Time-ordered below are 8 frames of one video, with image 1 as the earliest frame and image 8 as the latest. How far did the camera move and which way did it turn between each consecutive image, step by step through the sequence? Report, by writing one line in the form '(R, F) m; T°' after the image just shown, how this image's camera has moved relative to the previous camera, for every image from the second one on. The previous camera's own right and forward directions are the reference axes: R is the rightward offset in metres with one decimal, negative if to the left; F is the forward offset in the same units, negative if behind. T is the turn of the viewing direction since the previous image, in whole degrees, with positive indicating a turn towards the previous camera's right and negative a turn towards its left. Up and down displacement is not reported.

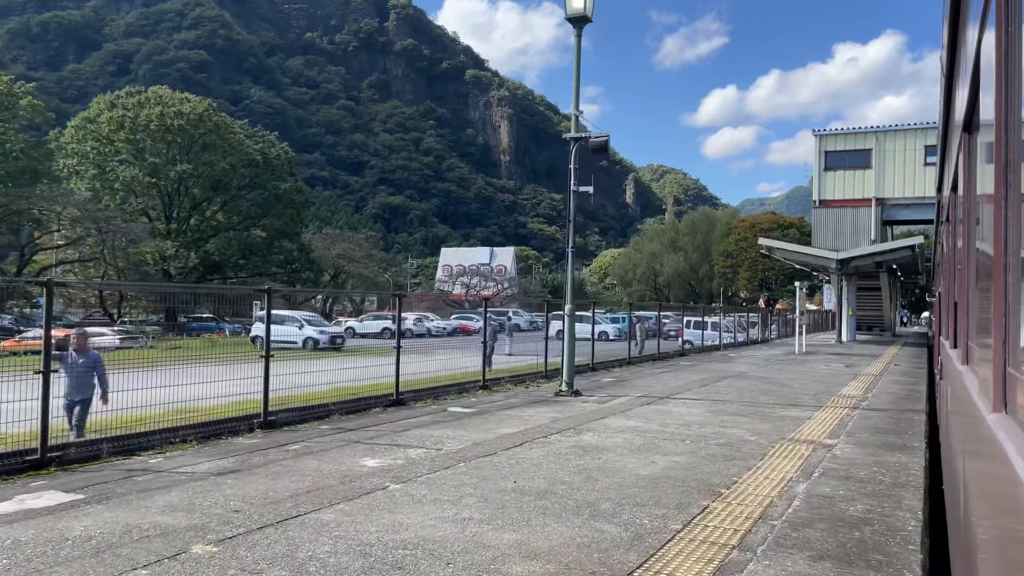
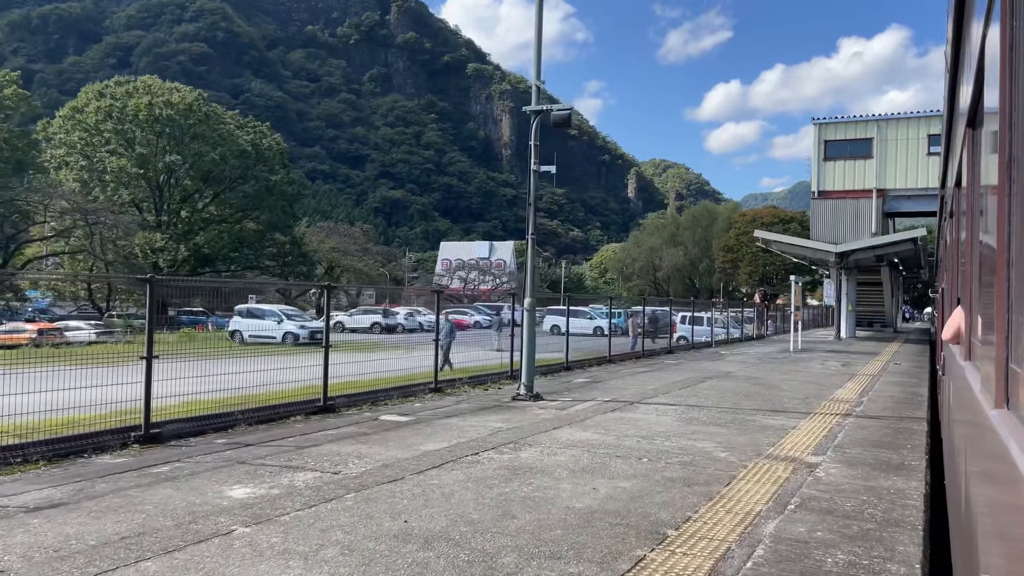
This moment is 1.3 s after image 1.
(+0.4, +0.8) m; 0°
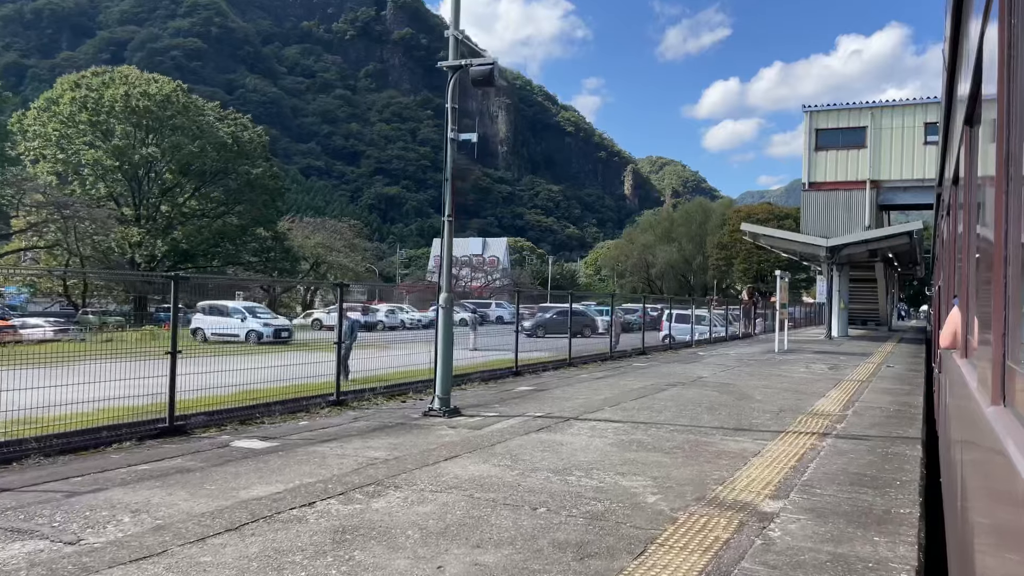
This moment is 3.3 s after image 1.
(+0.6, +1.2) m; 0°
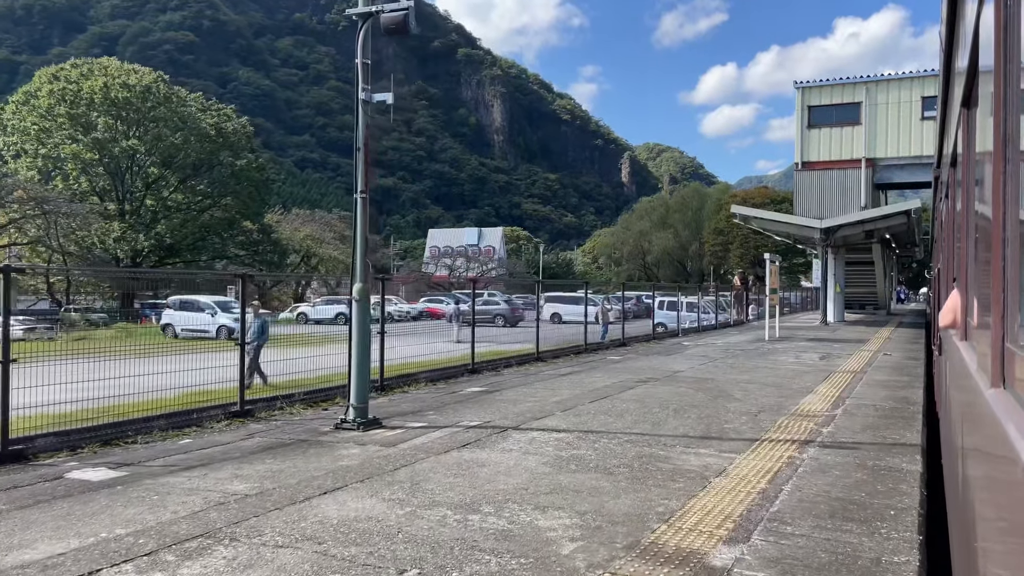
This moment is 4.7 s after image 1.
(+0.5, +0.9) m; 0°
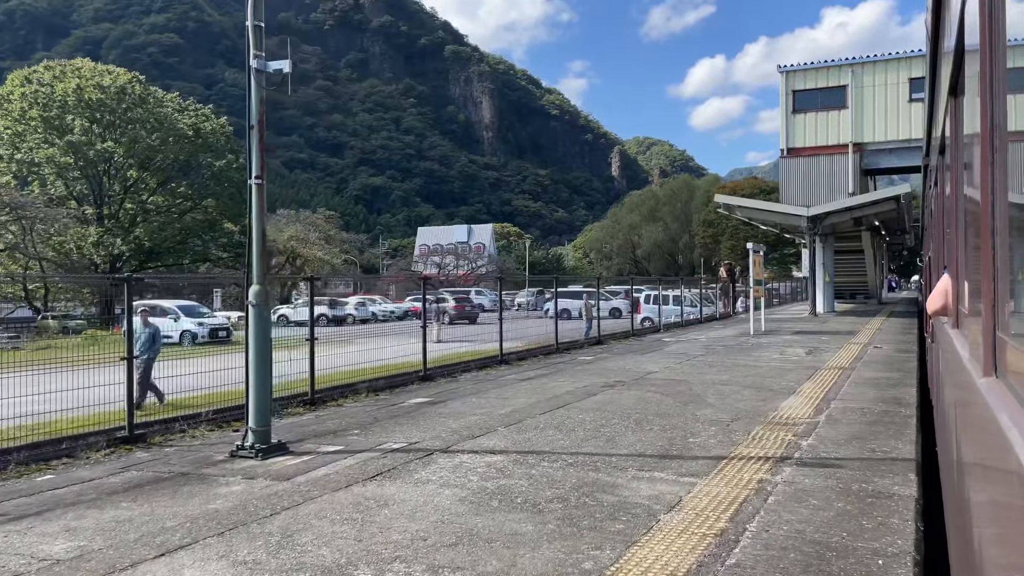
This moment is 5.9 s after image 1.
(+0.4, +0.7) m; 0°
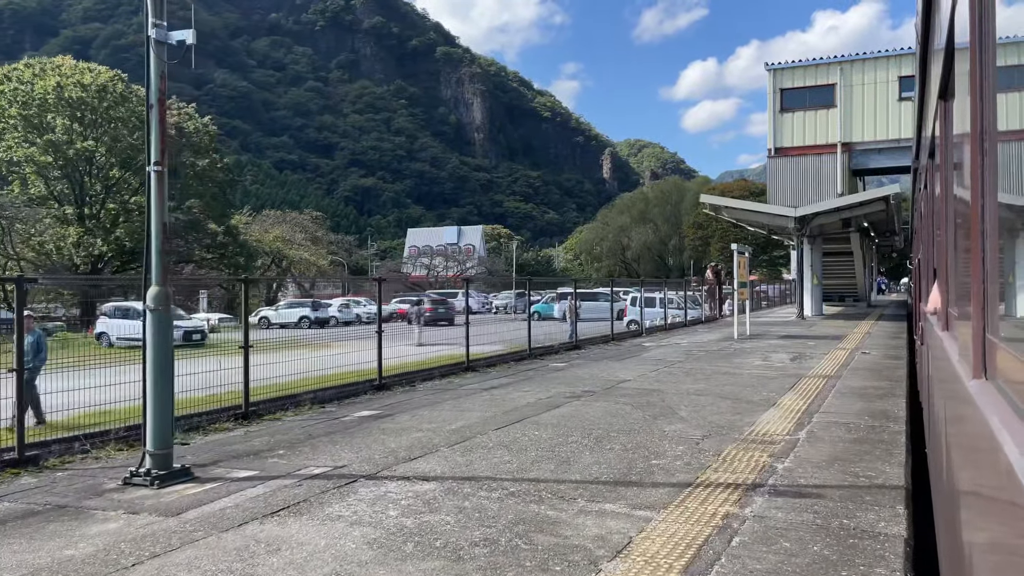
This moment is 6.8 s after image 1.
(+0.3, +0.5) m; +1°
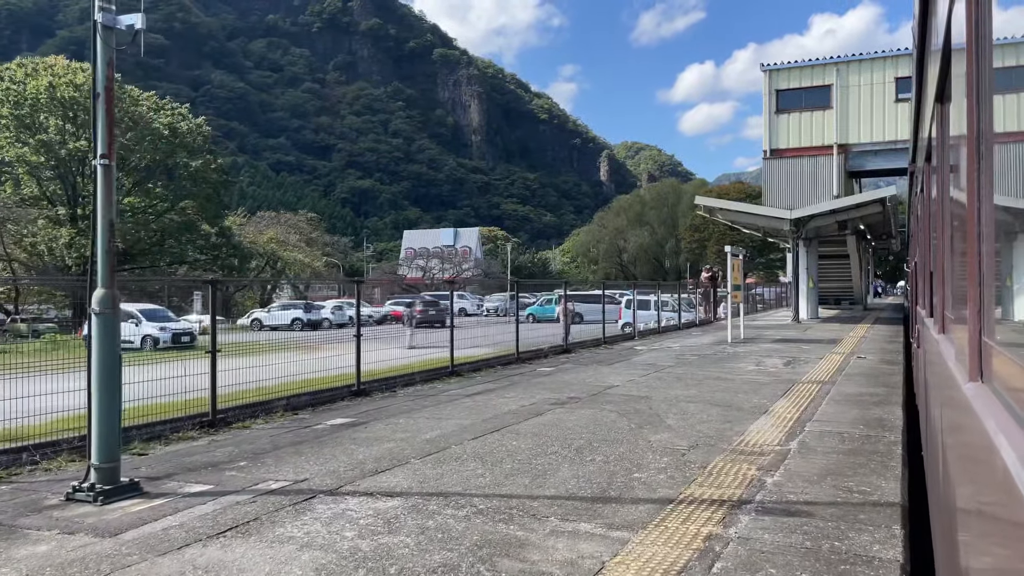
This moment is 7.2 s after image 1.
(+0.1, +0.2) m; 0°
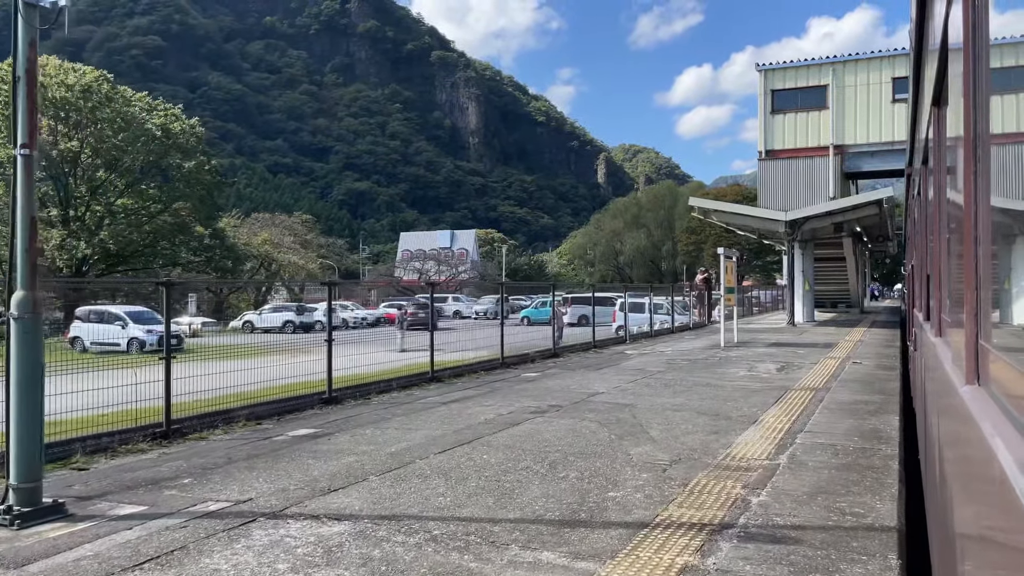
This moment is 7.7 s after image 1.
(+0.1, +0.3) m; 0°
